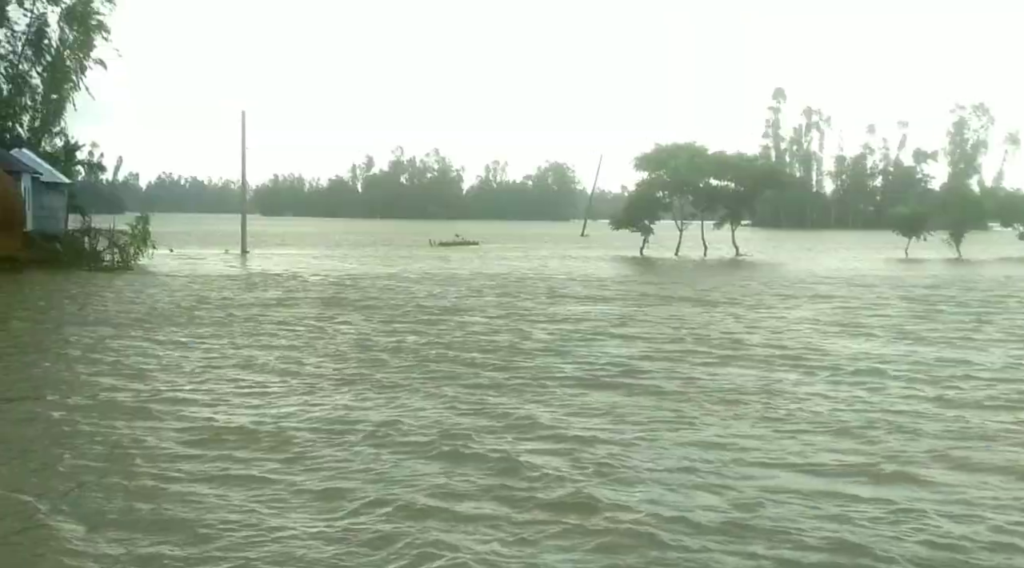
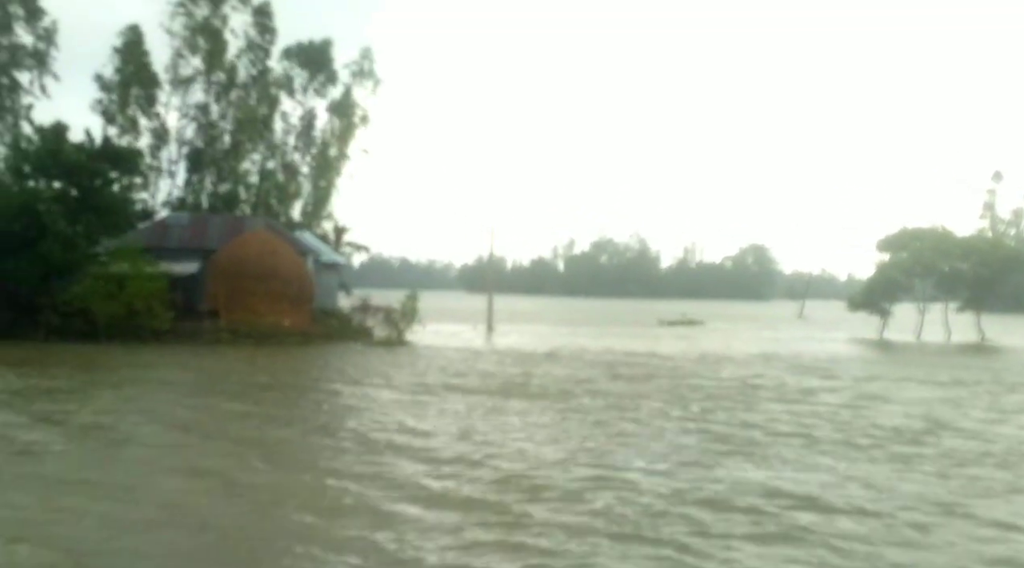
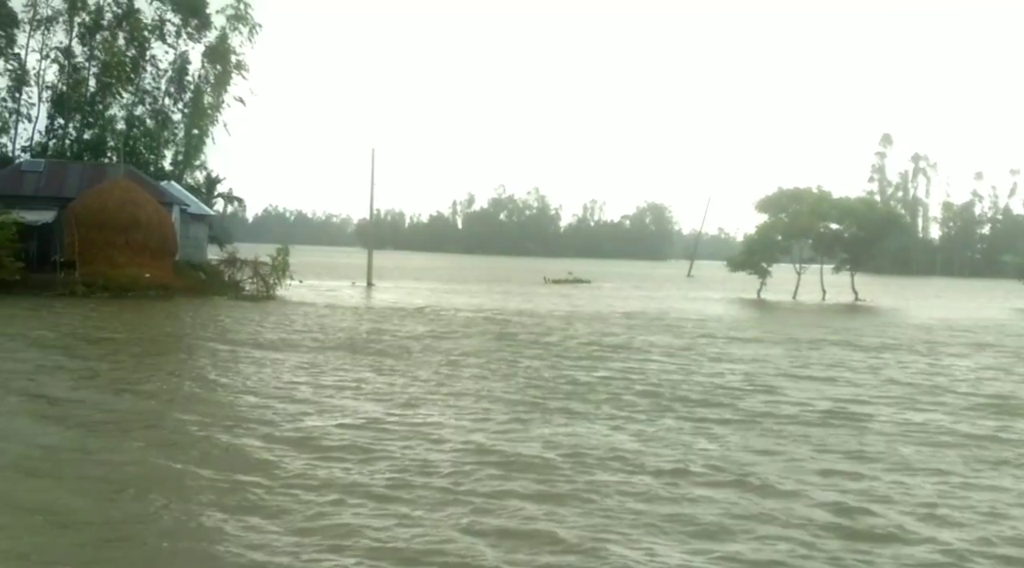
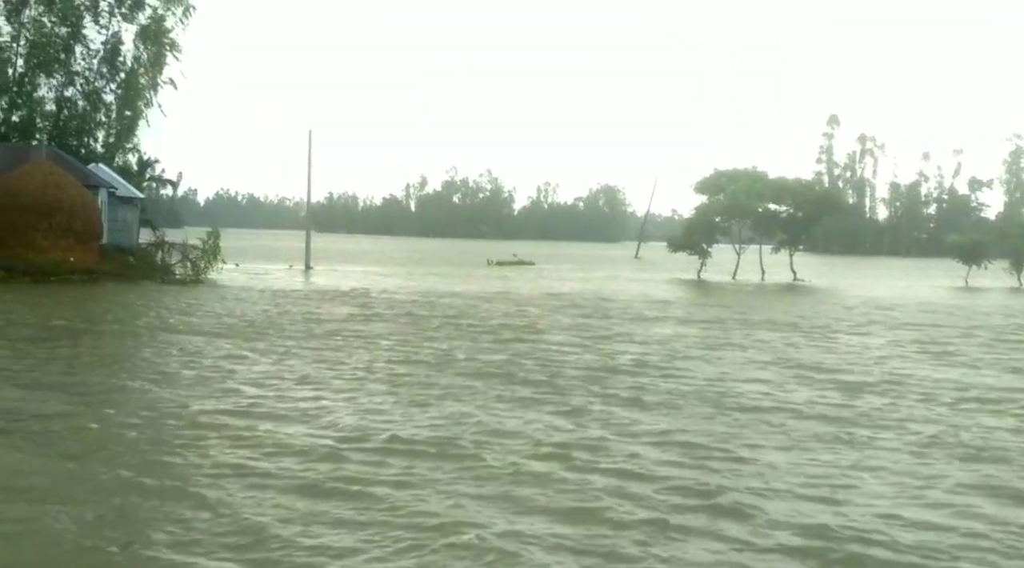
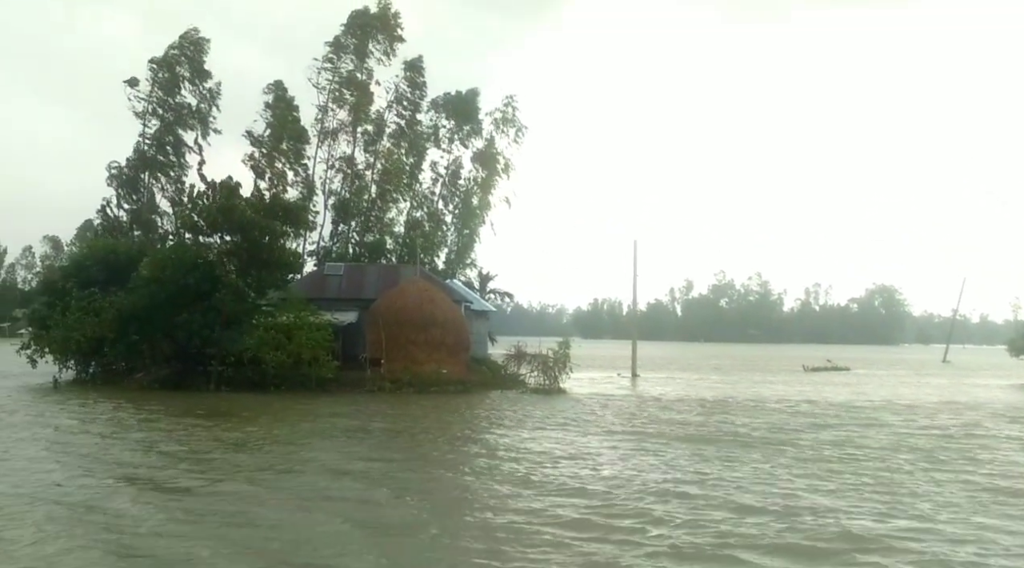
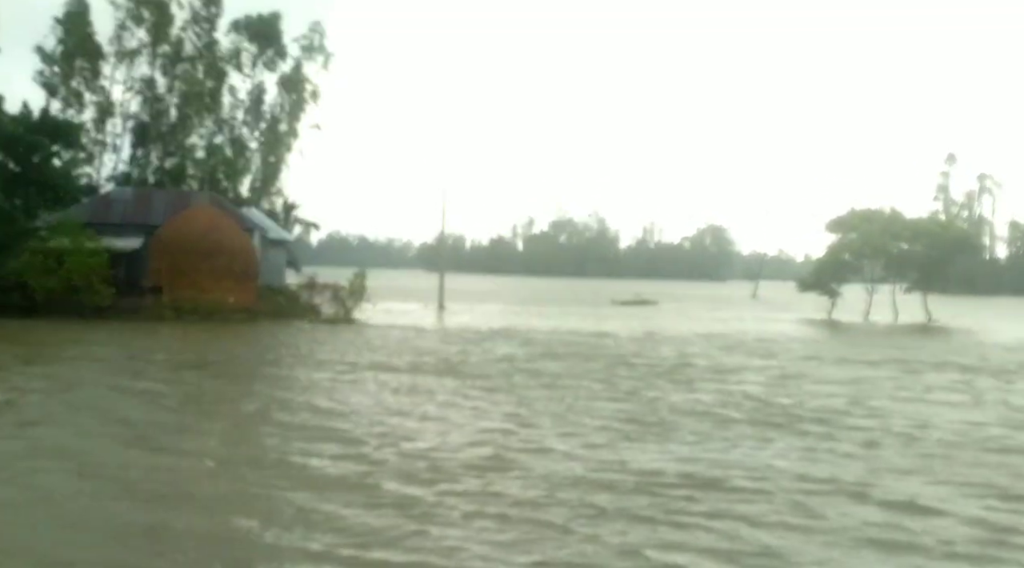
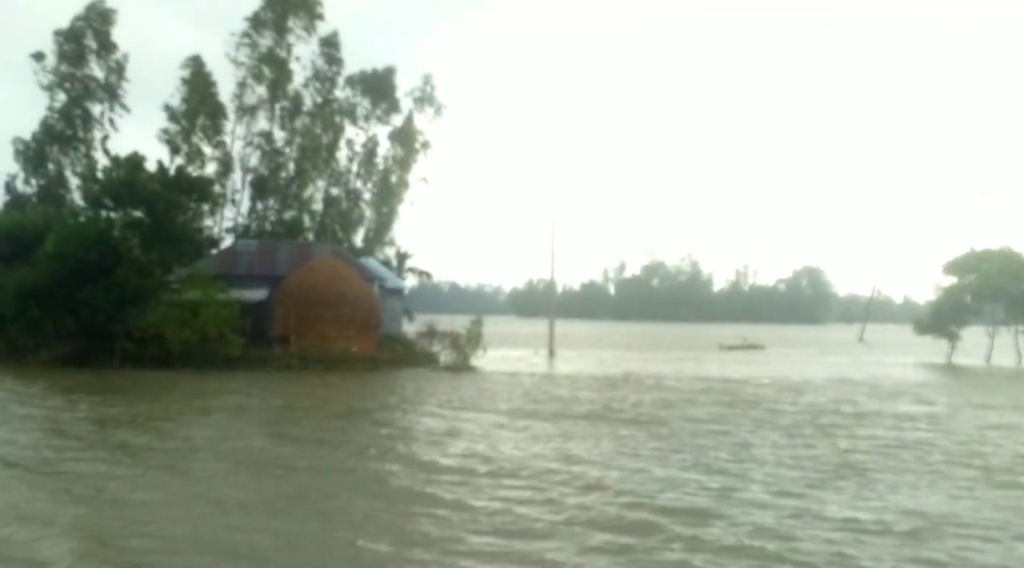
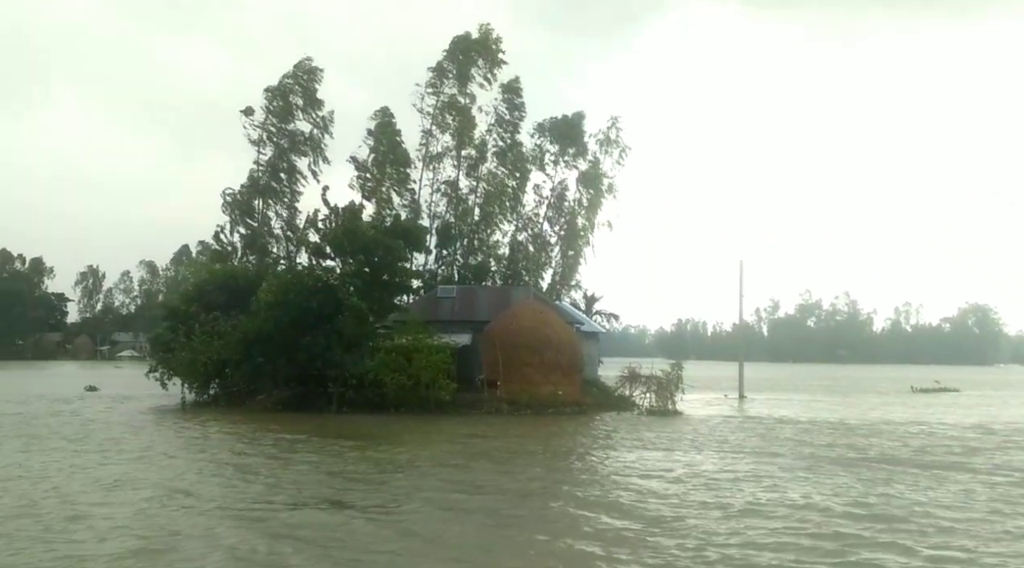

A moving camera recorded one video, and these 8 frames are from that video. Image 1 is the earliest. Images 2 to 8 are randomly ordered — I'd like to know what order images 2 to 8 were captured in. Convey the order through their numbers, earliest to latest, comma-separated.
4, 3, 6, 2, 7, 5, 8
